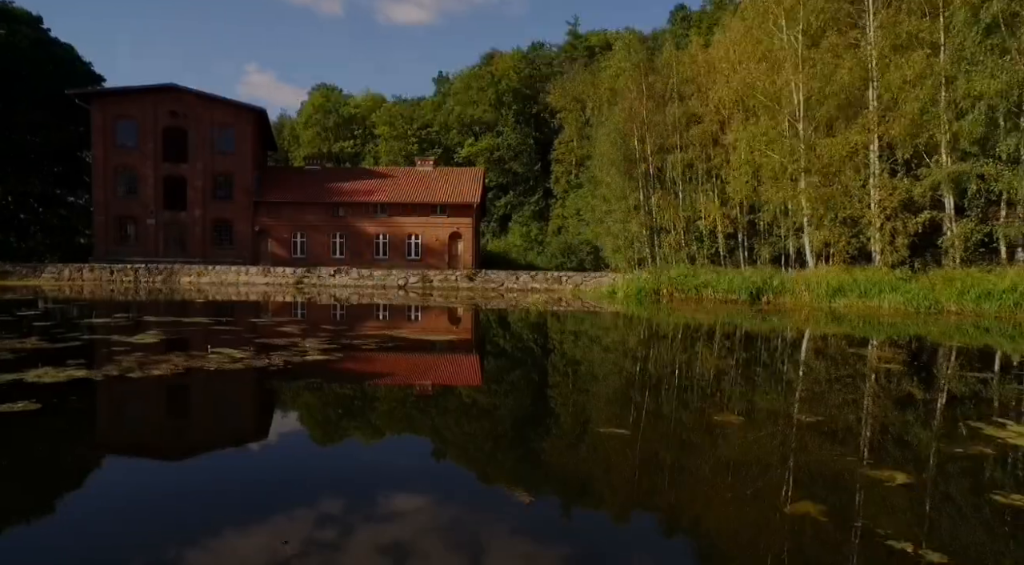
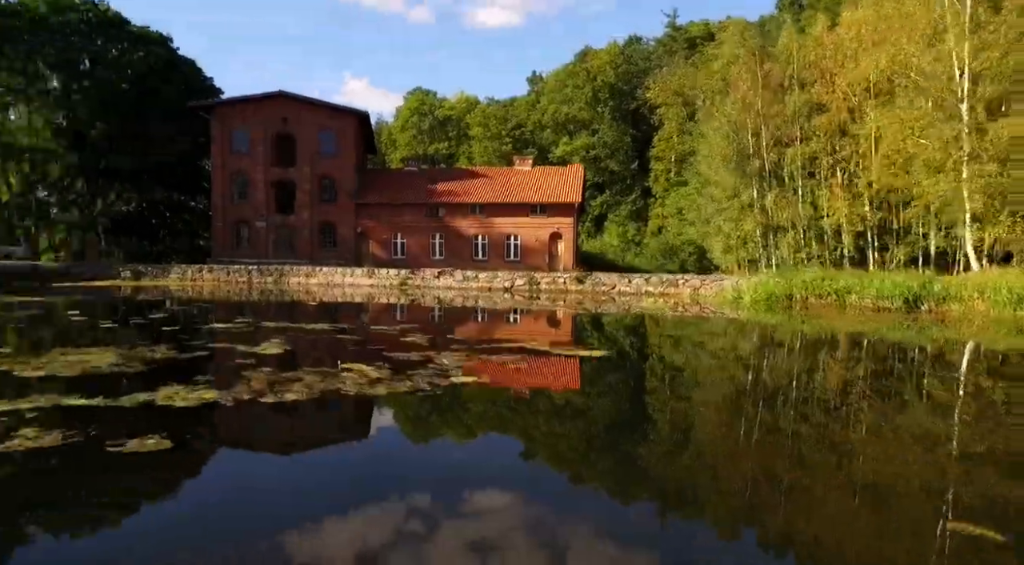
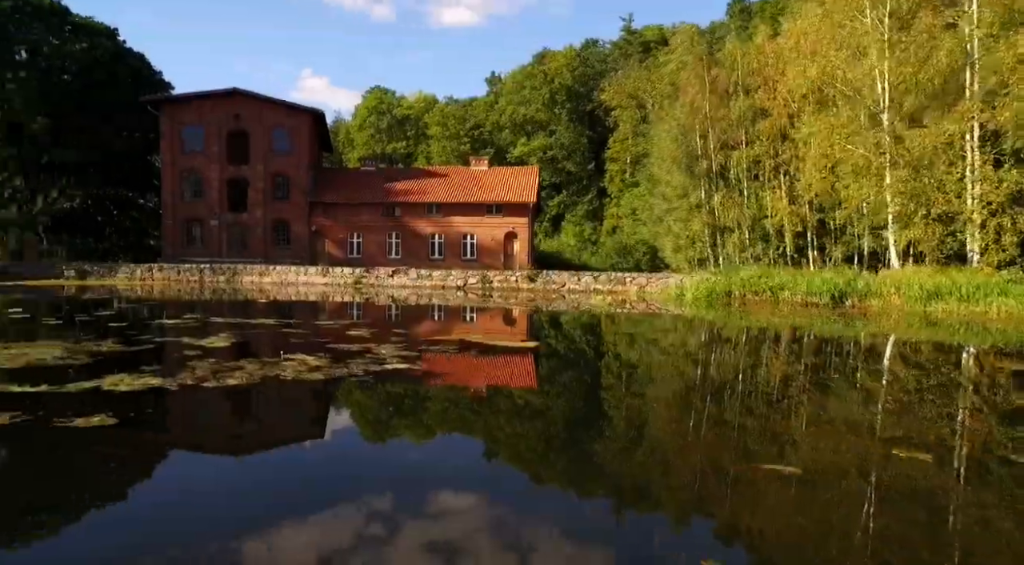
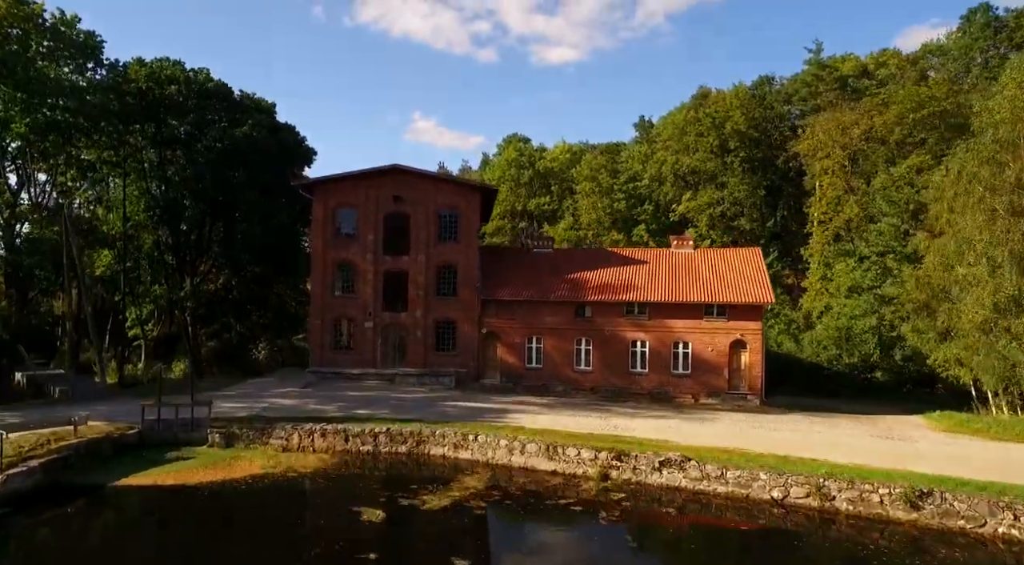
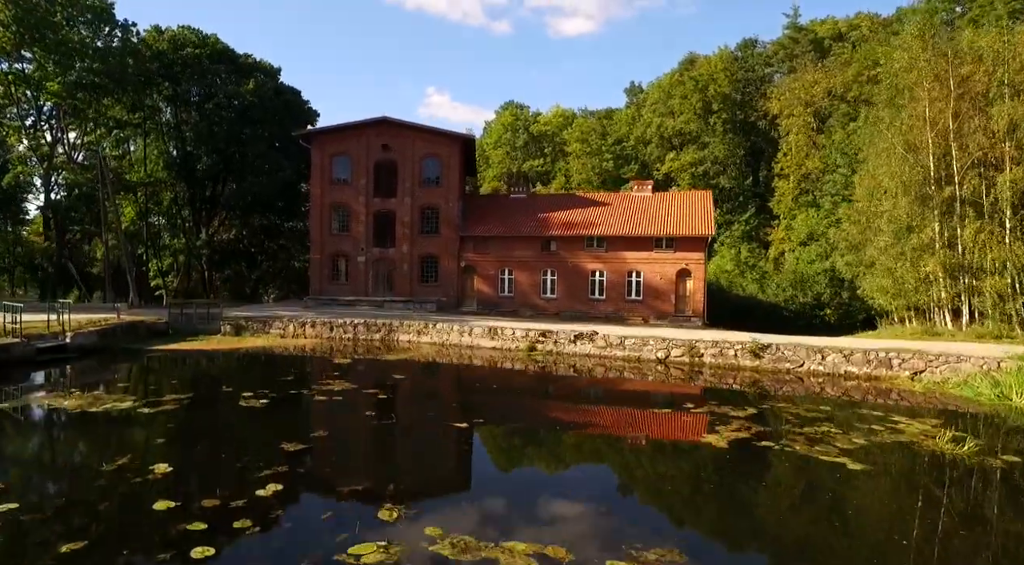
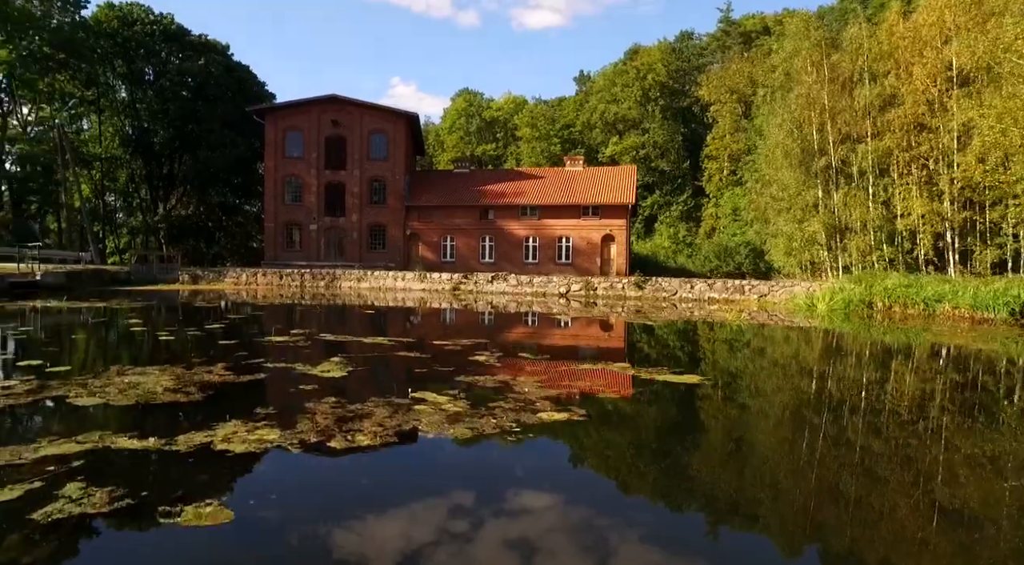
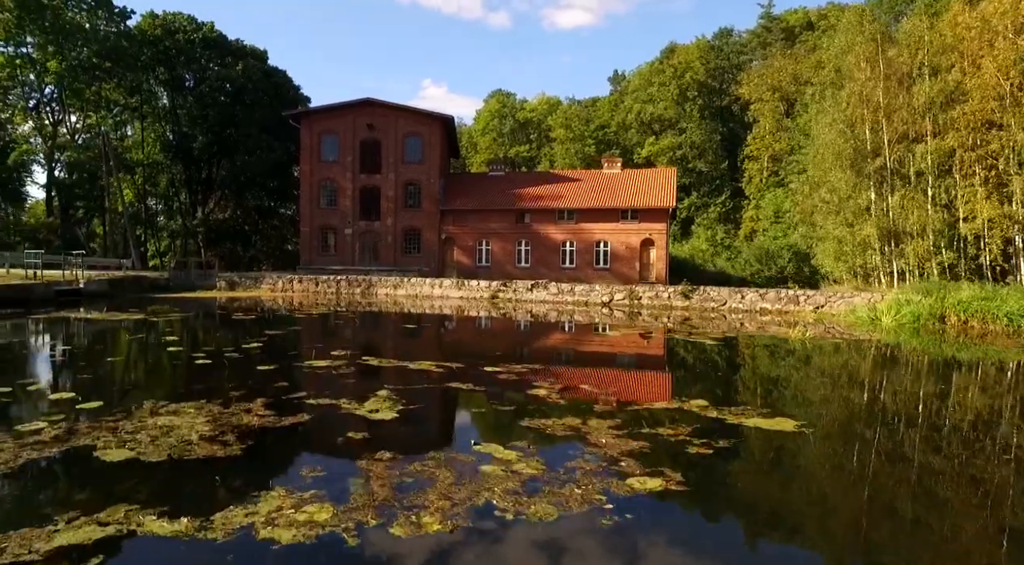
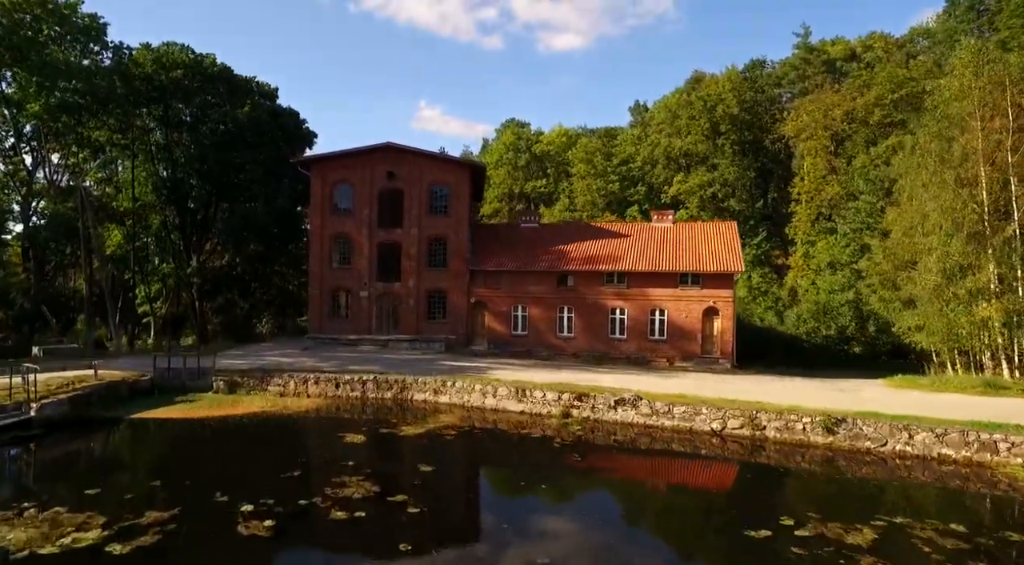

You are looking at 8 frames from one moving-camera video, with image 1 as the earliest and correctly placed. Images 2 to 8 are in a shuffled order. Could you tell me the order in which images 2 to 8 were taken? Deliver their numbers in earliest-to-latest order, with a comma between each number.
3, 2, 6, 7, 5, 8, 4
